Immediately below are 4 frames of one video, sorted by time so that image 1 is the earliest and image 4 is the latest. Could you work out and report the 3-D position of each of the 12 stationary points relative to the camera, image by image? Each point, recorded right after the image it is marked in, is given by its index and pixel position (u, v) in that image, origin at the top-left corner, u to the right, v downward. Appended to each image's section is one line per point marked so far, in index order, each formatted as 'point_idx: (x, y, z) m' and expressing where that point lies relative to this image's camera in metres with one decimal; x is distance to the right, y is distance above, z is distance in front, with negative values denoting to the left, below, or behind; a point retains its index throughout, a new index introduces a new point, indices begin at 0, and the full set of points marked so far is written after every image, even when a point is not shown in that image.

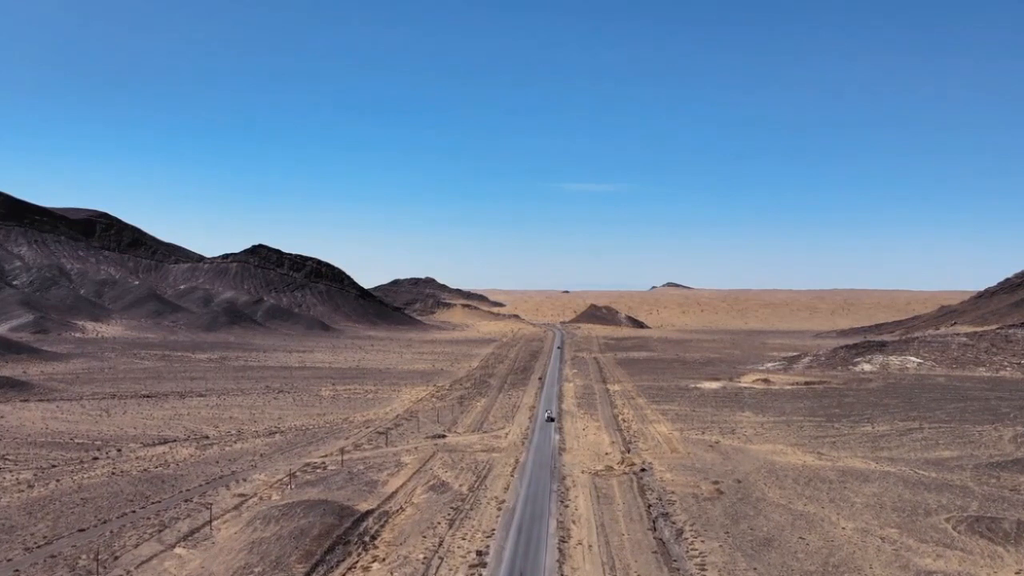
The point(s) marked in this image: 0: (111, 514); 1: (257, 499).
0: (-9.8, -5.5, +17.4) m
1: (-6.6, -5.4, +18.5) m
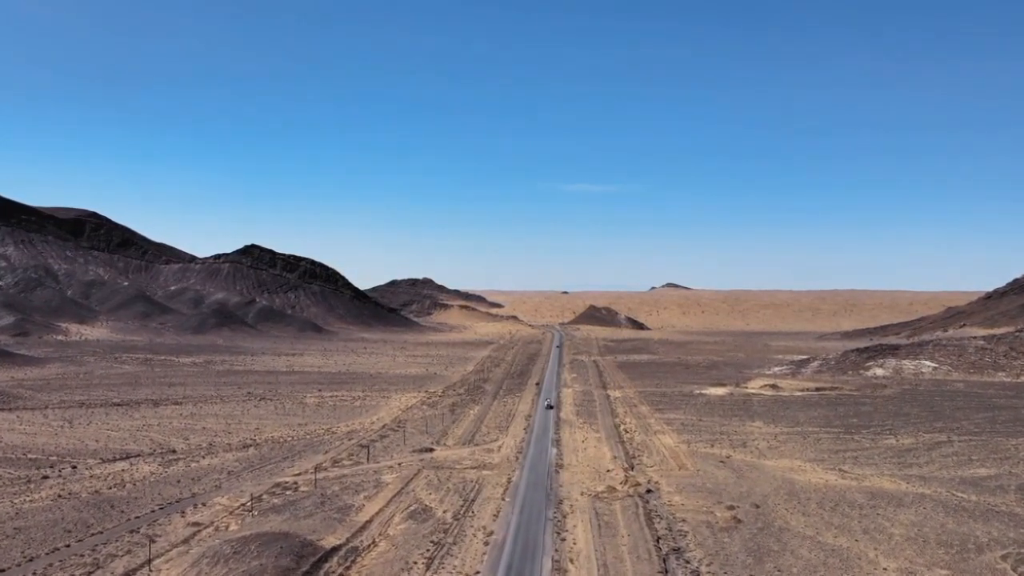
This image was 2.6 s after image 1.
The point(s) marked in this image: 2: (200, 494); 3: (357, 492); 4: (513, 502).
0: (-10.0, -5.5, +15.2) m
1: (-6.8, -5.5, +16.2) m
2: (-8.6, -5.7, +19.8) m
3: (-4.3, -5.6, +19.6) m
4: (0.0, -5.5, +18.5) m
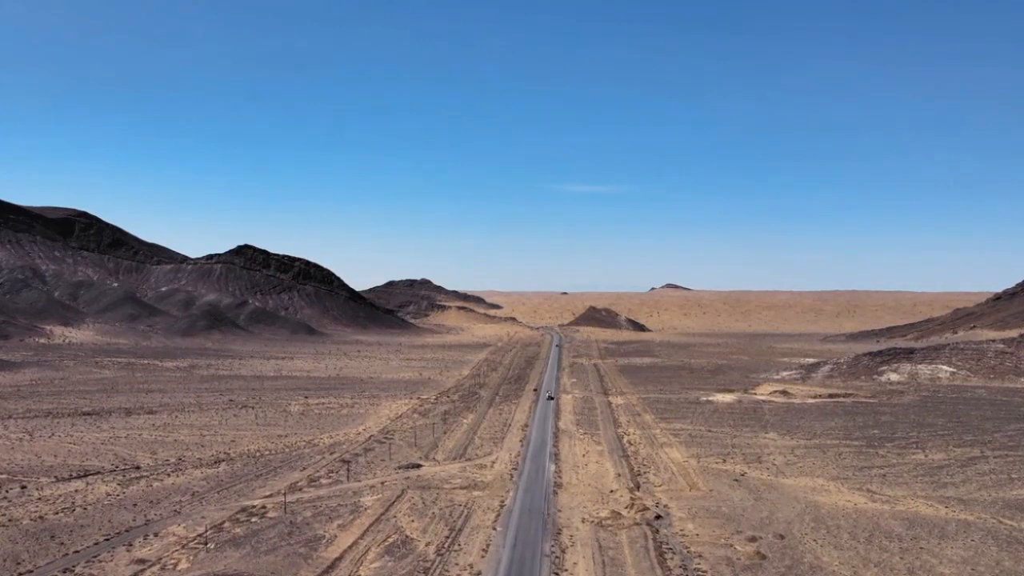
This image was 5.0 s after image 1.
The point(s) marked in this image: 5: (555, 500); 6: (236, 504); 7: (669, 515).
0: (-10.2, -5.6, +13.1) m
1: (-7.0, -5.5, +14.1) m
2: (-8.8, -5.7, +17.7) m
3: (-4.4, -5.6, +17.5) m
4: (-0.2, -5.6, +16.3) m
5: (+1.2, -5.7, +19.3) m
6: (-7.3, -5.7, +19.1) m
7: (+3.9, -5.7, +18.0) m
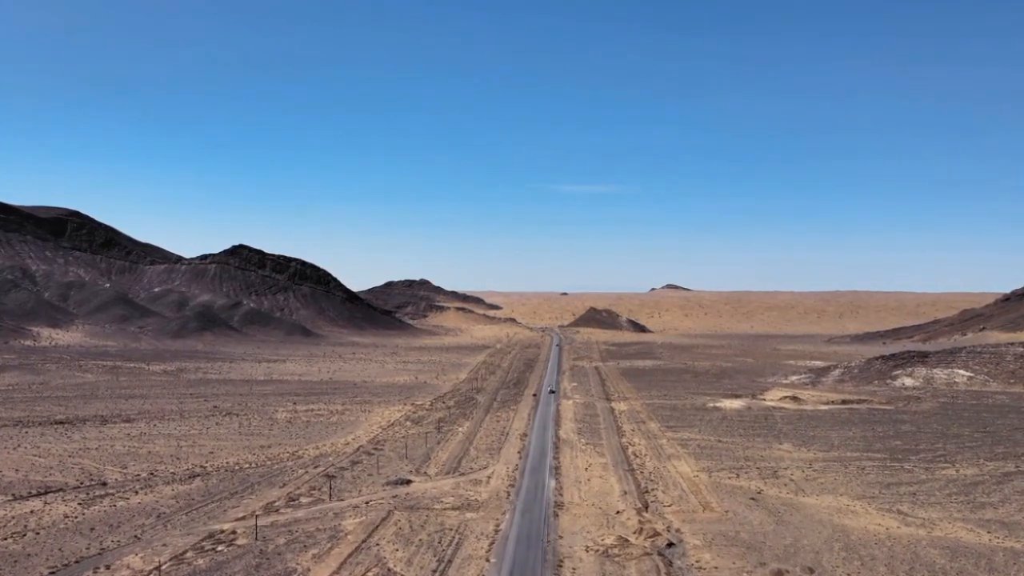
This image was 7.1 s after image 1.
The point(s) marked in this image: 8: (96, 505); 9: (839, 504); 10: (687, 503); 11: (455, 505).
0: (-10.2, -5.6, +11.3) m
1: (-7.1, -5.6, +12.3) m
2: (-8.9, -5.8, +15.9) m
3: (-4.5, -5.7, +15.7) m
4: (-0.2, -5.6, +14.5) m
5: (+1.1, -5.7, +17.5) m
6: (-7.4, -5.8, +17.3) m
7: (+3.8, -5.7, +16.2) m
8: (-11.3, -5.9, +19.6) m
9: (+8.8, -5.8, +19.3) m
10: (+4.8, -5.9, +19.6) m
11: (-1.5, -5.8, +19.3) m
